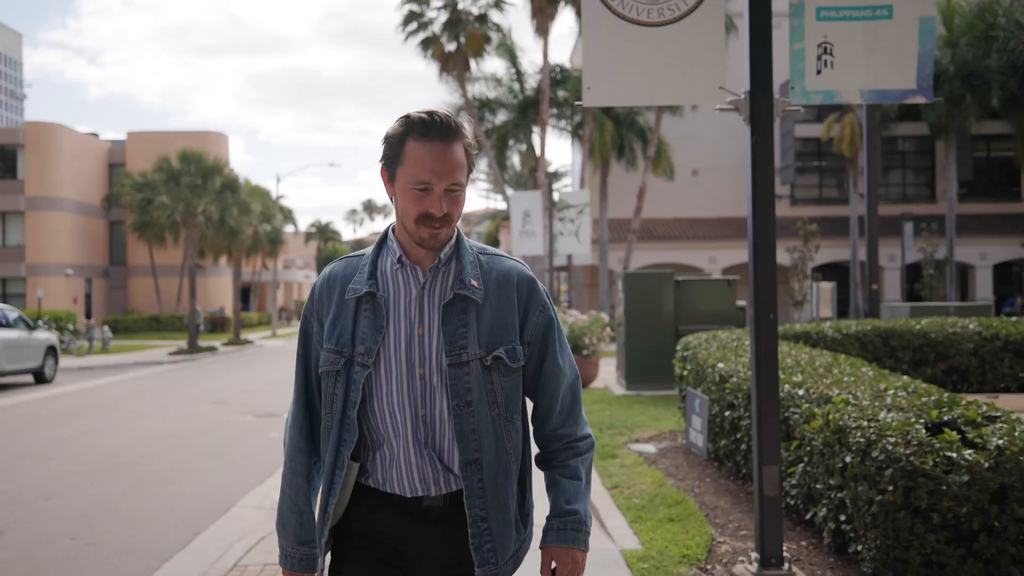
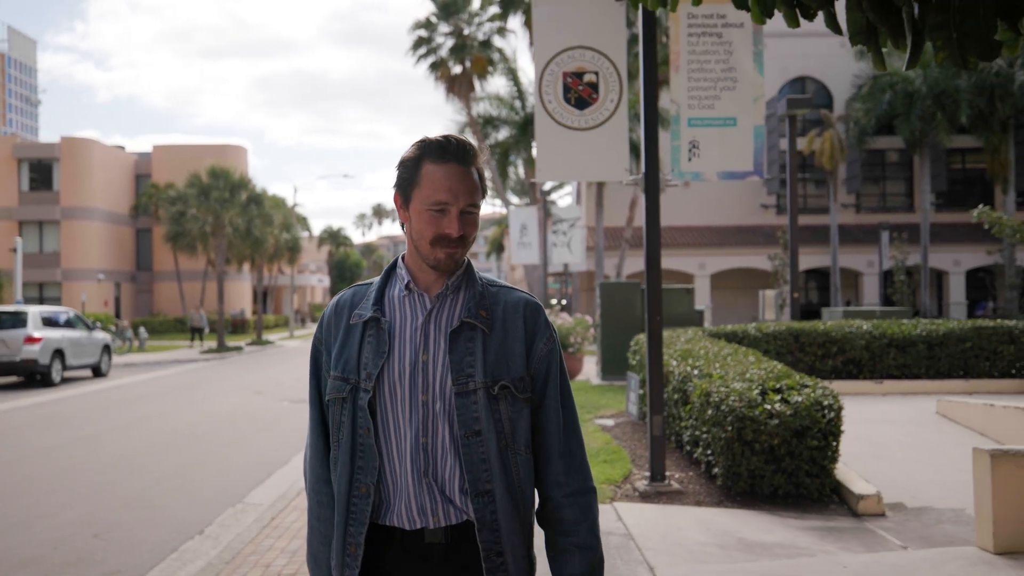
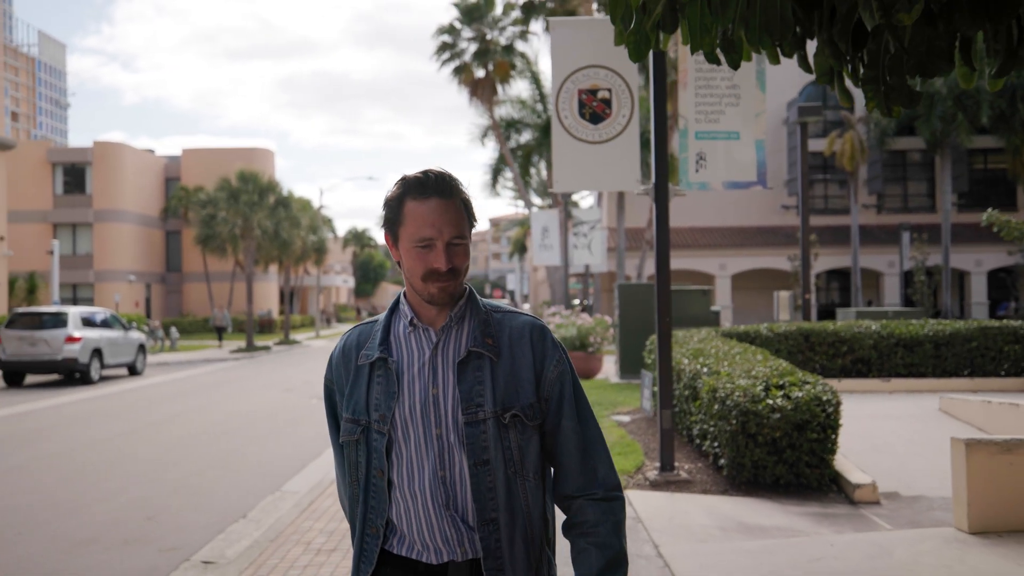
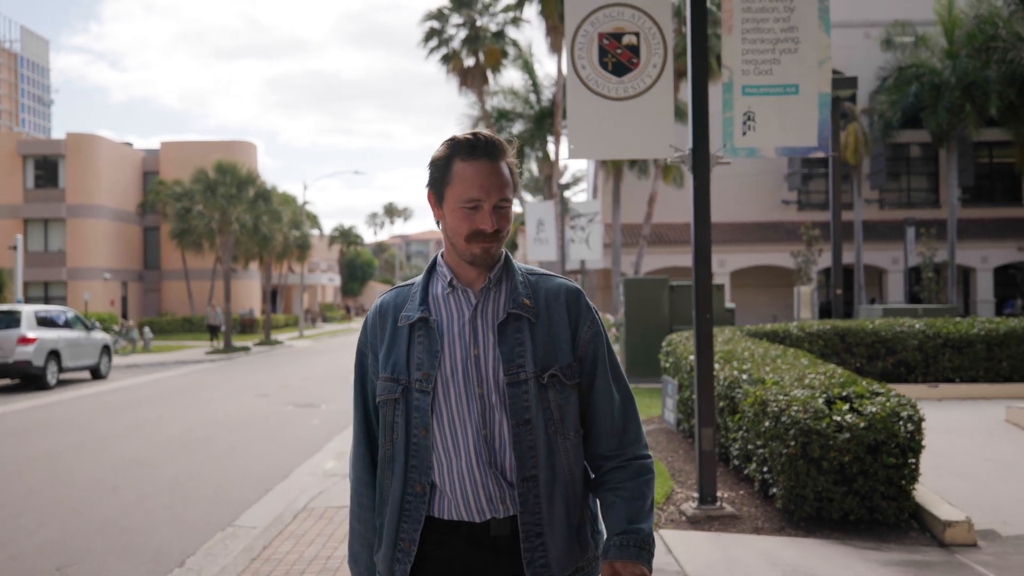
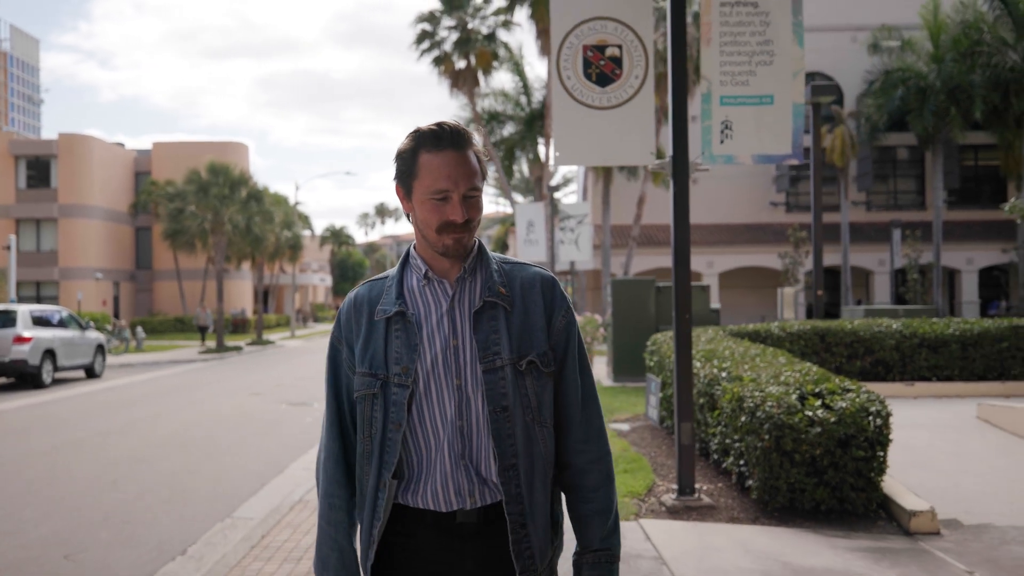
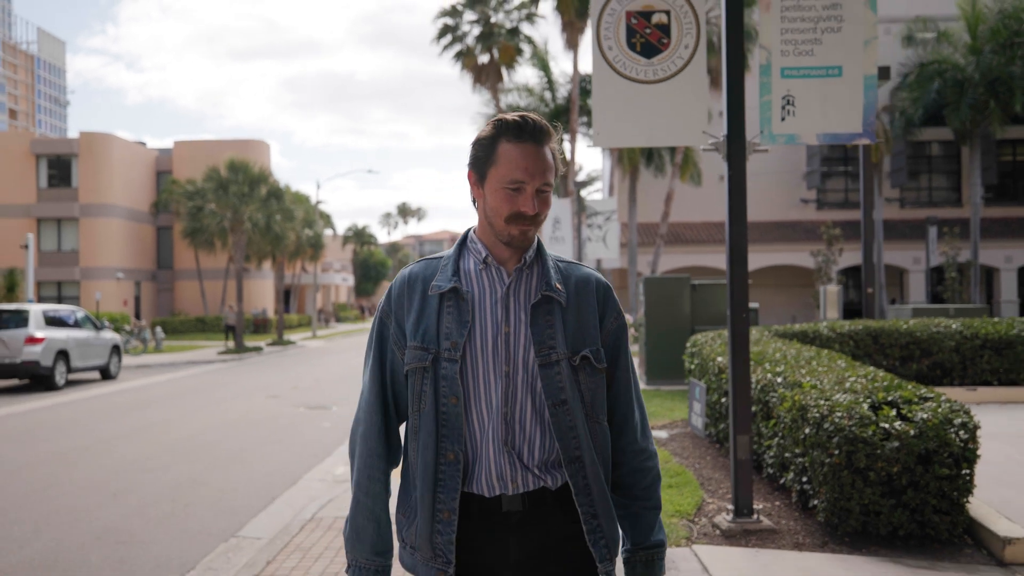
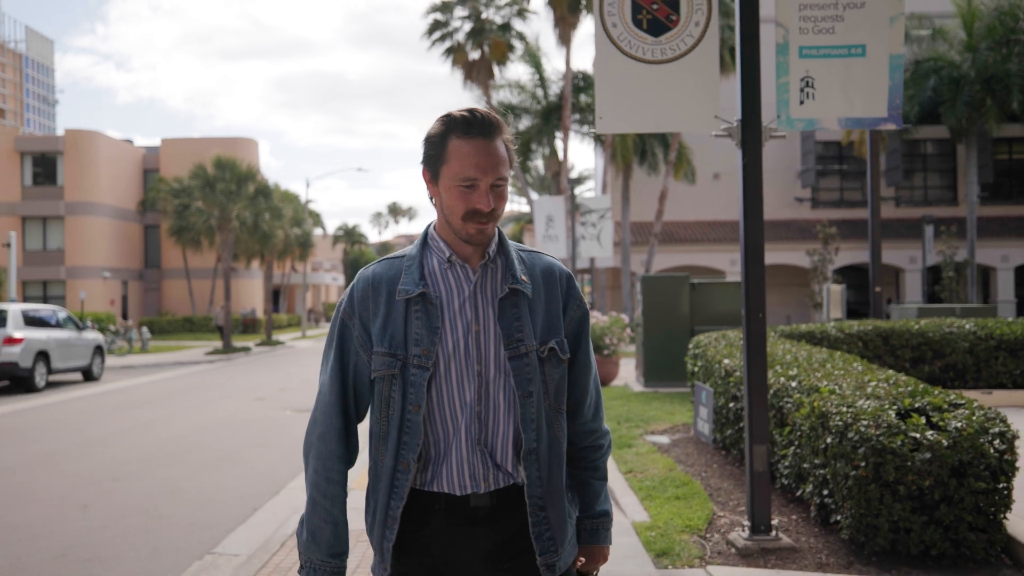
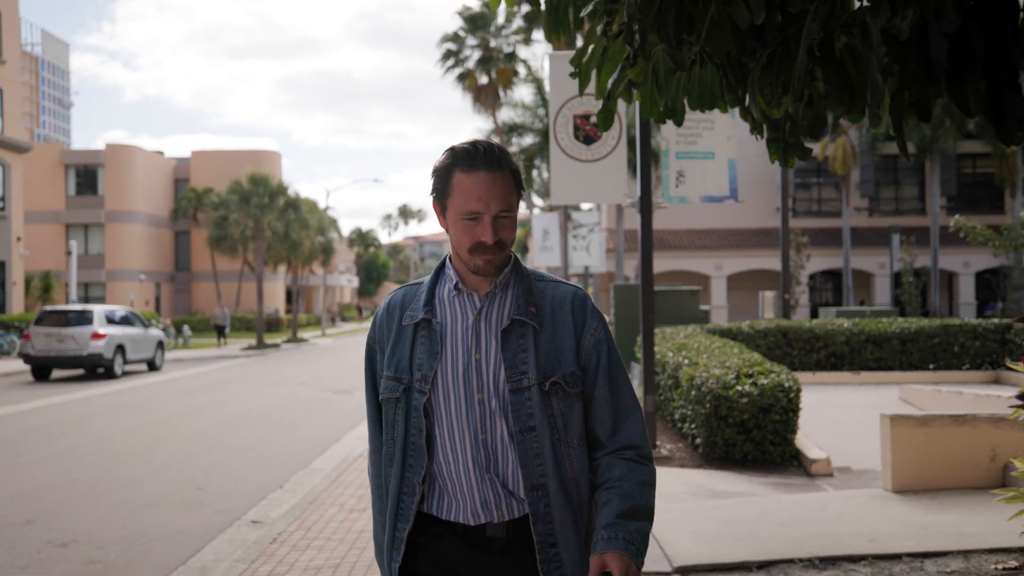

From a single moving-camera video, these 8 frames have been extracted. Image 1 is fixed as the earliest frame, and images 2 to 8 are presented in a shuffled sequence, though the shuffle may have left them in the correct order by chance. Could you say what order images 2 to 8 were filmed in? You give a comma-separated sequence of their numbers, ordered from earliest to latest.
7, 6, 4, 5, 2, 3, 8
